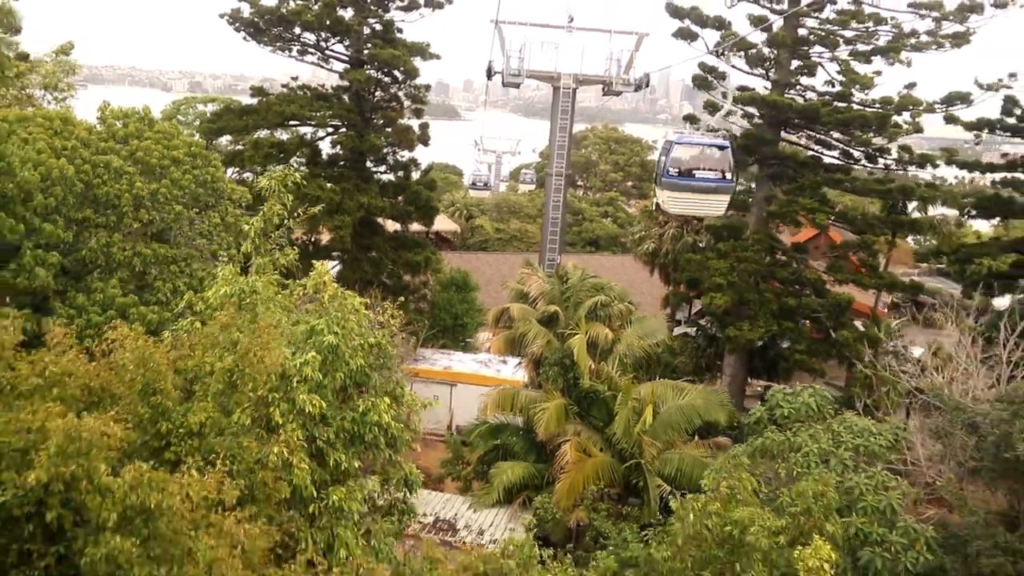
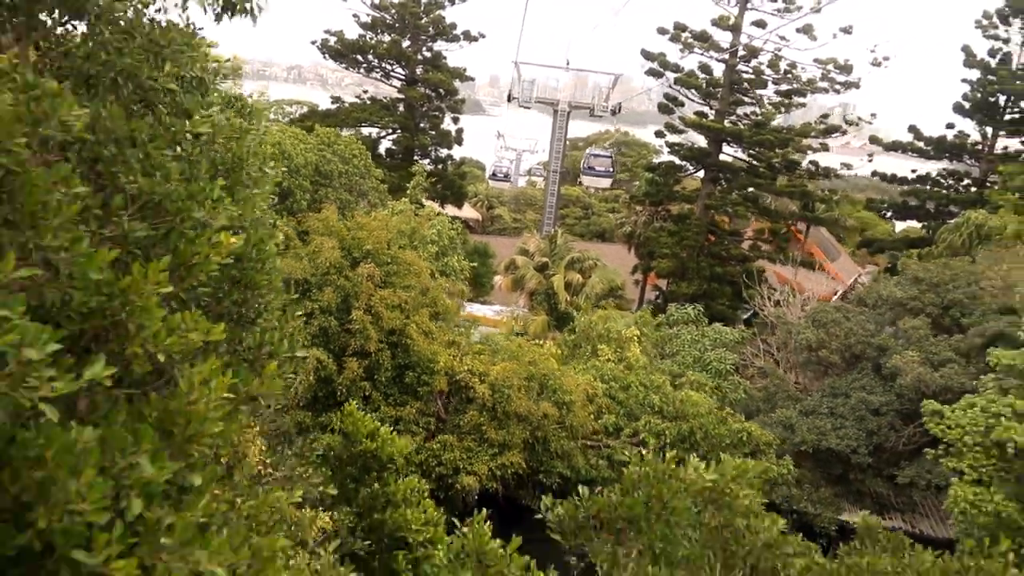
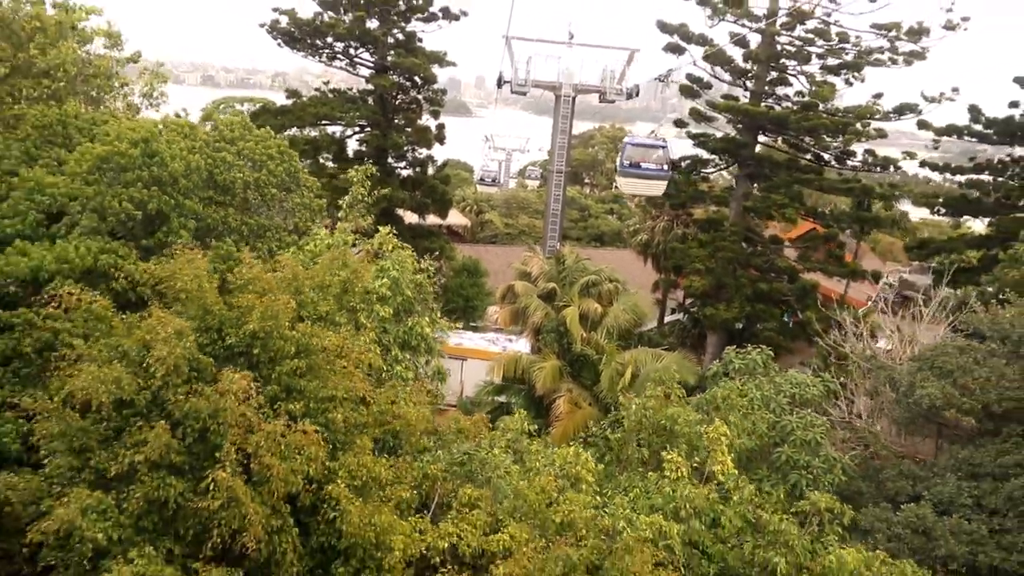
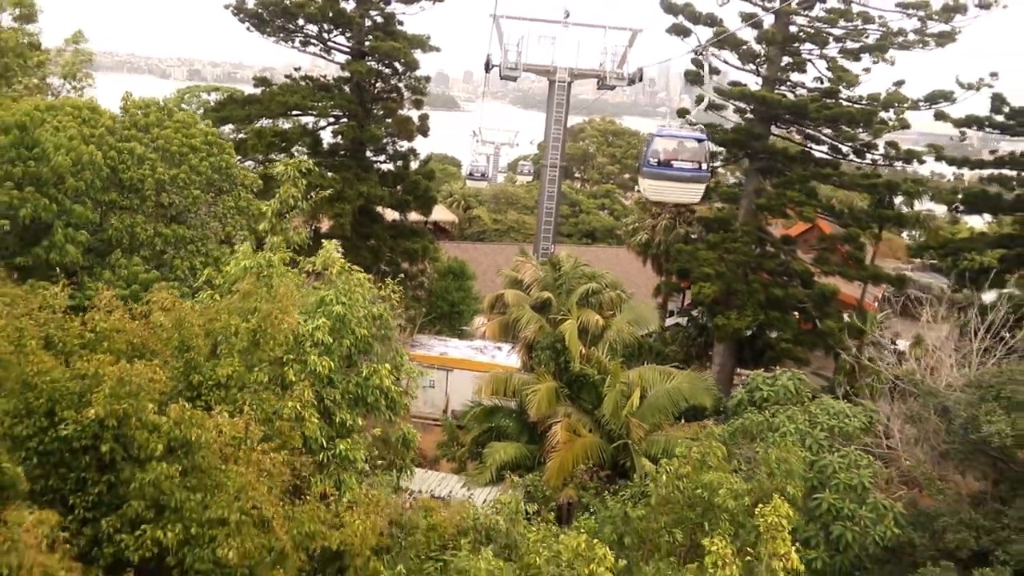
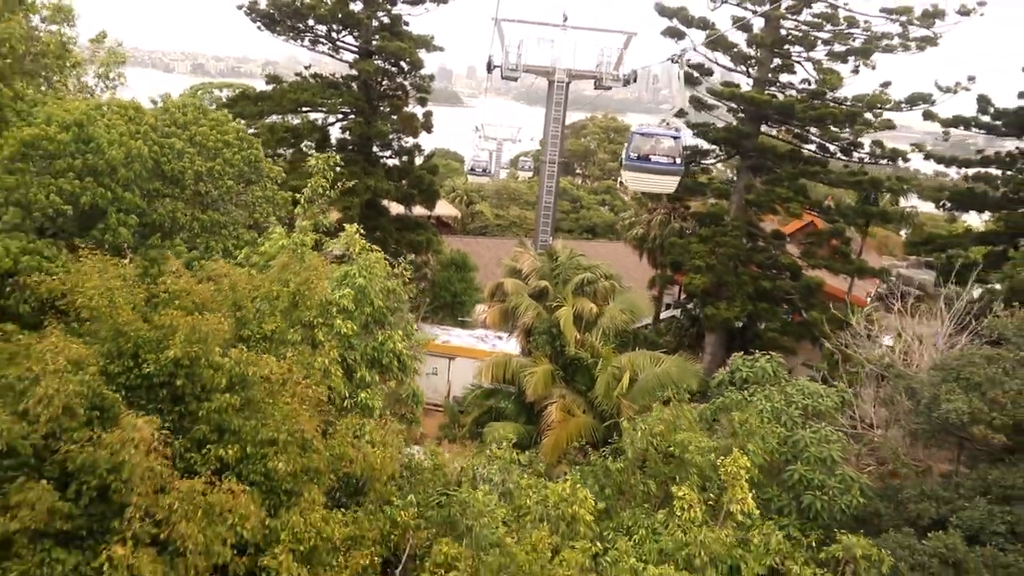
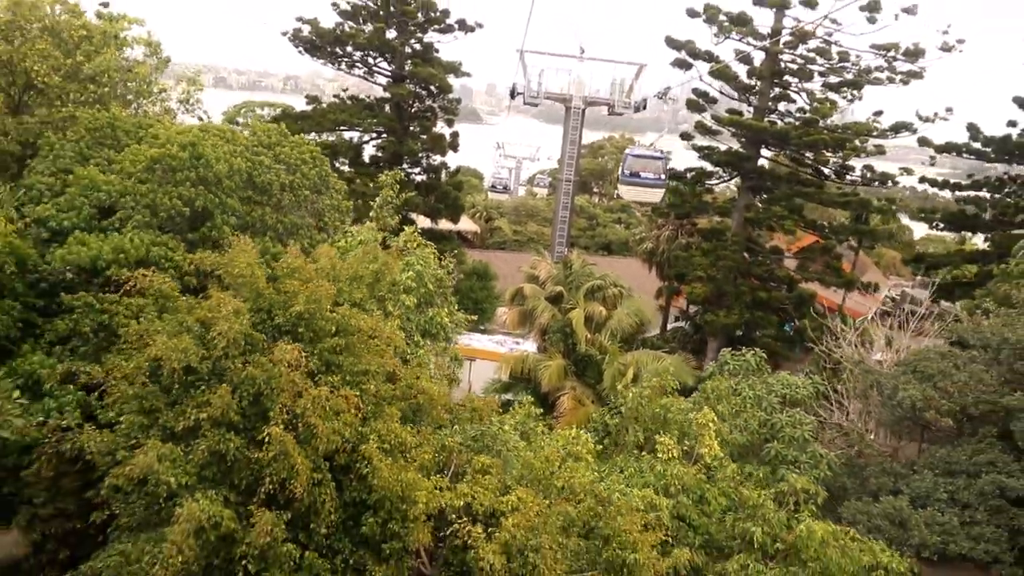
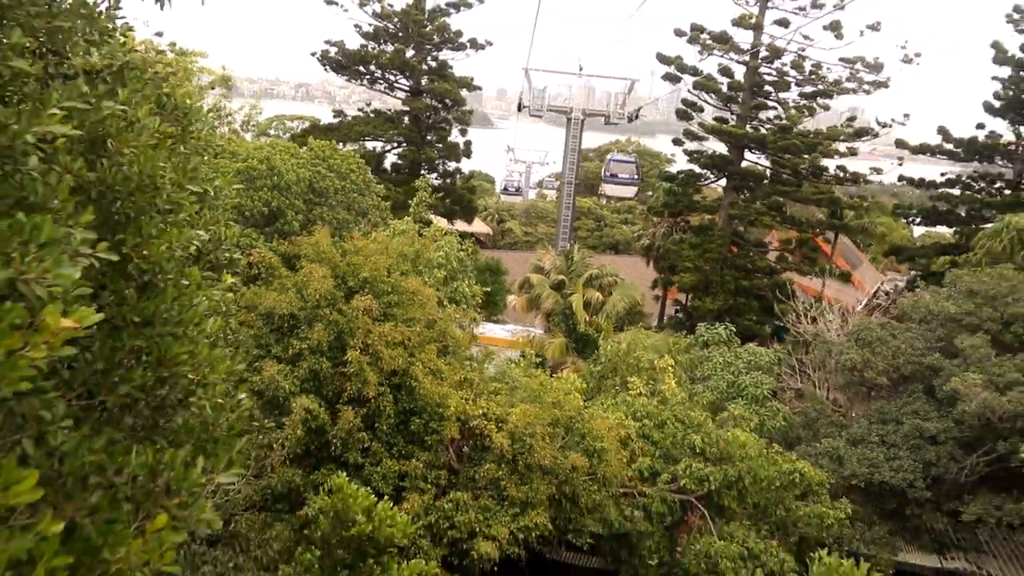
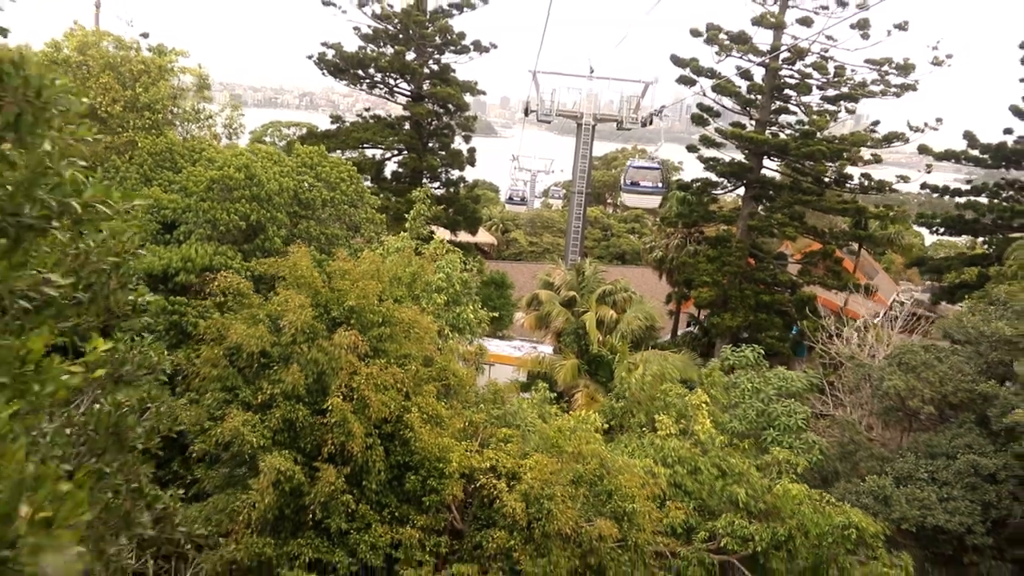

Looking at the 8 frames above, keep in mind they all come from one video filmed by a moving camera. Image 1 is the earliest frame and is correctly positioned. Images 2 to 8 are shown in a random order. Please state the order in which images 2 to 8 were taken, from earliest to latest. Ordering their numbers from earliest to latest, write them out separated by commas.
4, 5, 3, 6, 8, 7, 2
